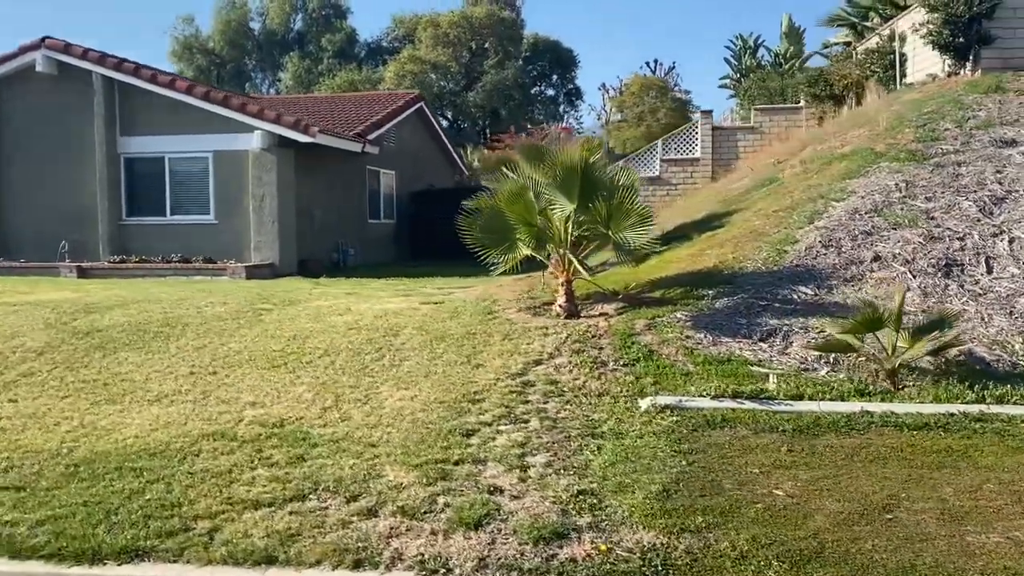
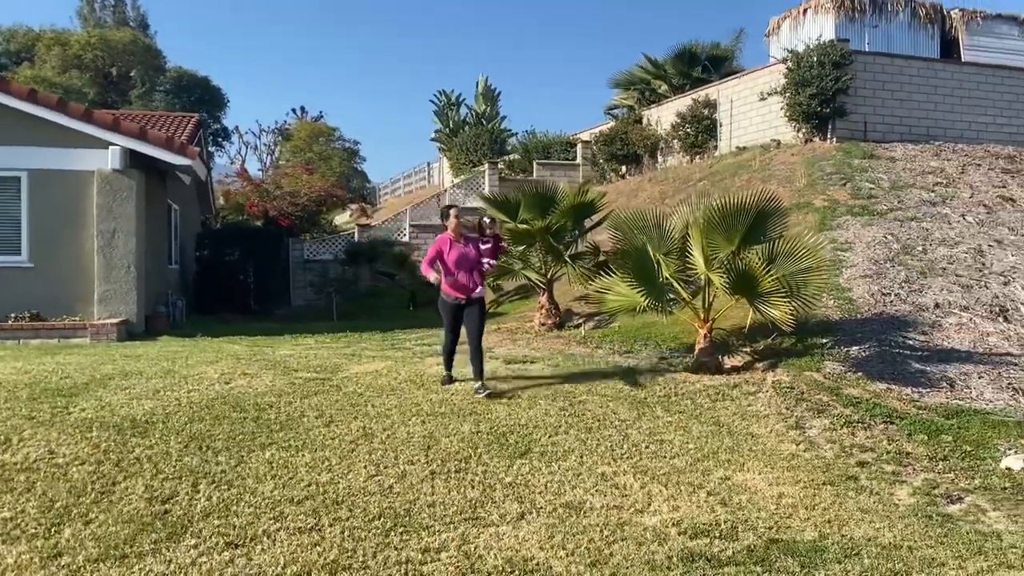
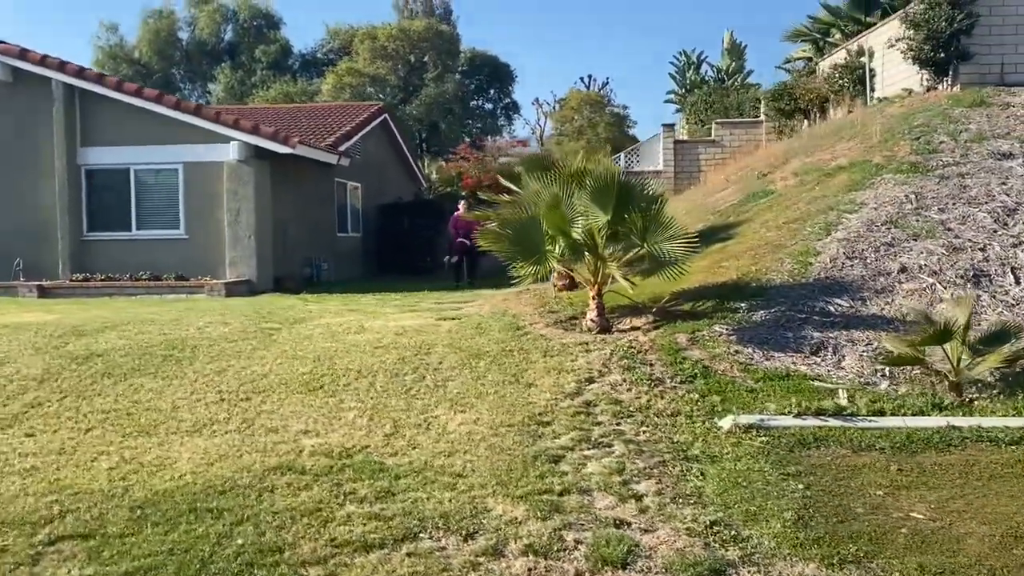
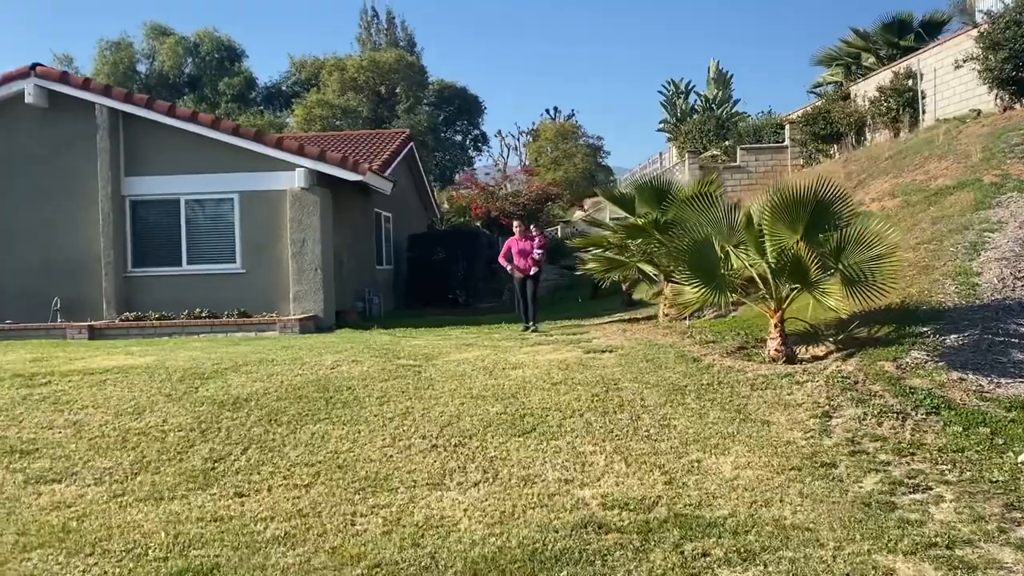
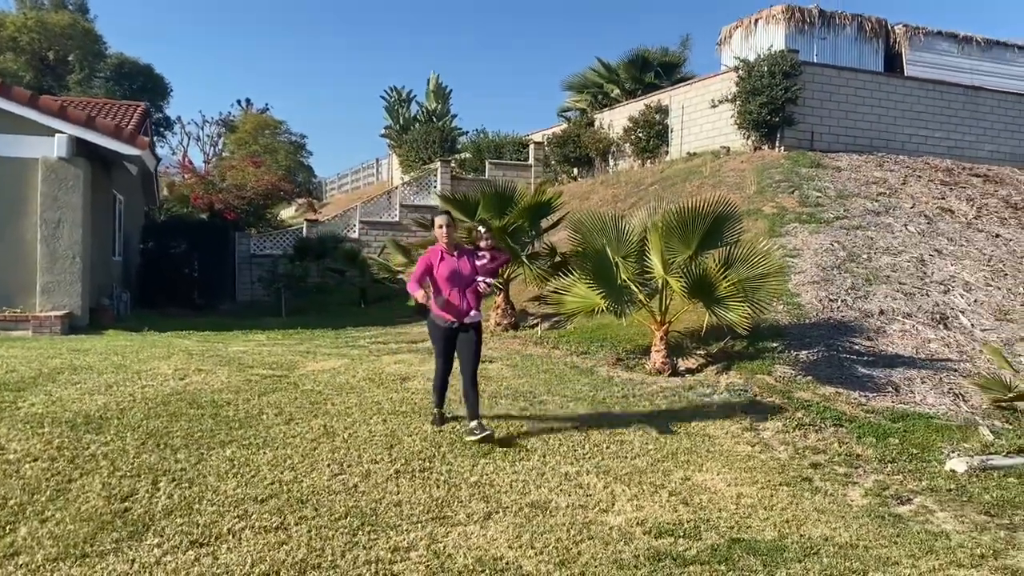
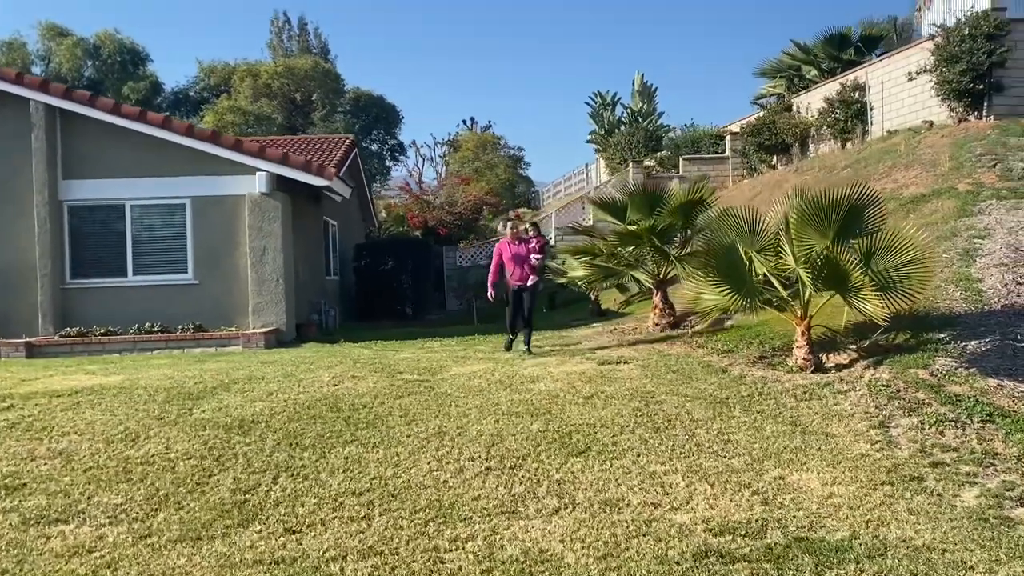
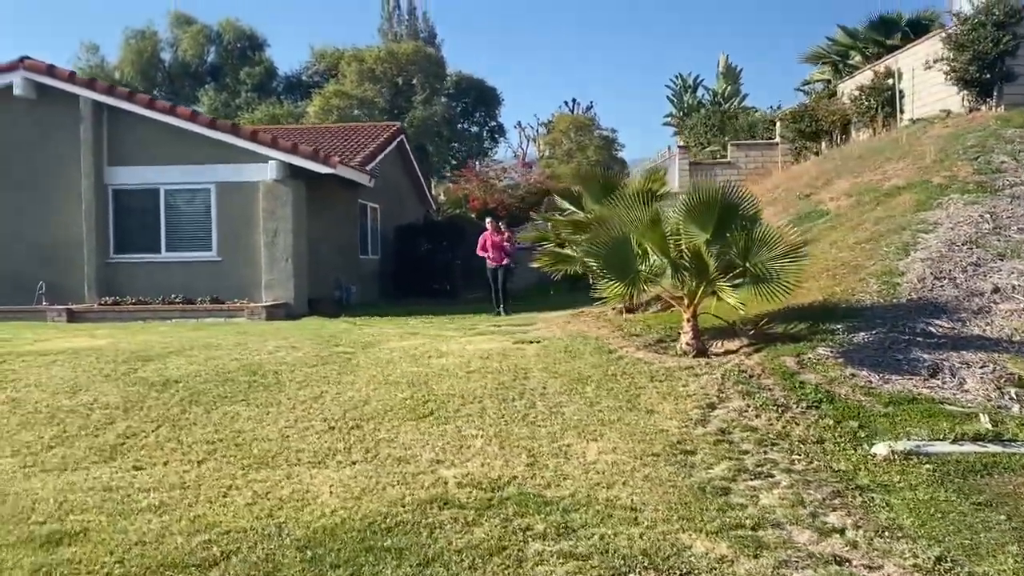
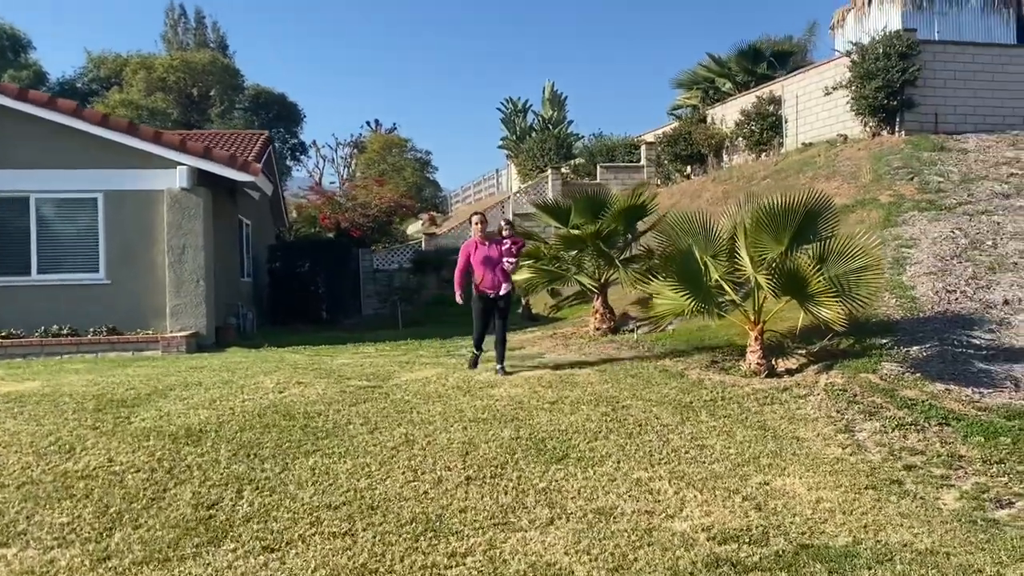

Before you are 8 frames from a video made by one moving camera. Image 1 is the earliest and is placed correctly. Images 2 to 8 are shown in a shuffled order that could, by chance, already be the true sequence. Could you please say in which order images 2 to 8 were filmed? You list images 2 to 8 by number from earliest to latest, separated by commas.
3, 7, 4, 6, 8, 2, 5
